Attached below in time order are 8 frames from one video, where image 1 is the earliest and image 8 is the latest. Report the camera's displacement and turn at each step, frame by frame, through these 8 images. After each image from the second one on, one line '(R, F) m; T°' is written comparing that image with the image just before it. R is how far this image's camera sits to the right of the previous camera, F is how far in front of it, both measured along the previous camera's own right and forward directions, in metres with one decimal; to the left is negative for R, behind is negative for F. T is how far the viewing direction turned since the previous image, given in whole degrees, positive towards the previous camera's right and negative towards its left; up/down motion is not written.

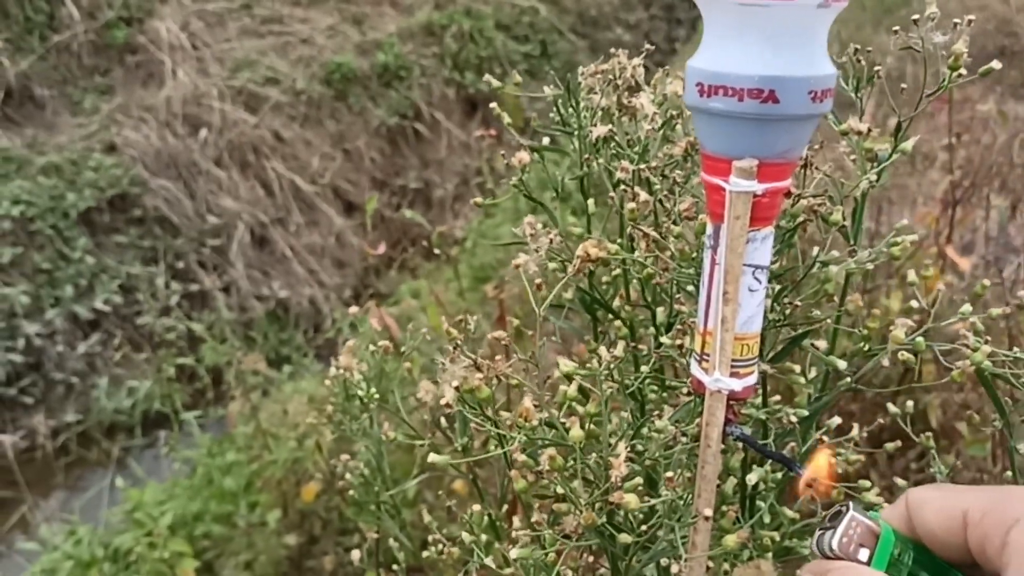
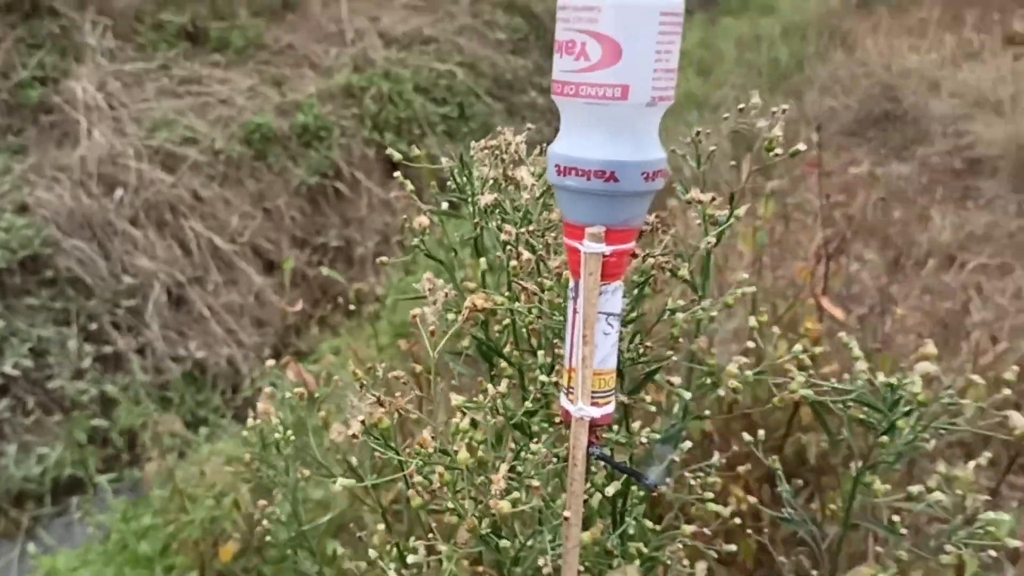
(0.0, -0.1) m; +5°
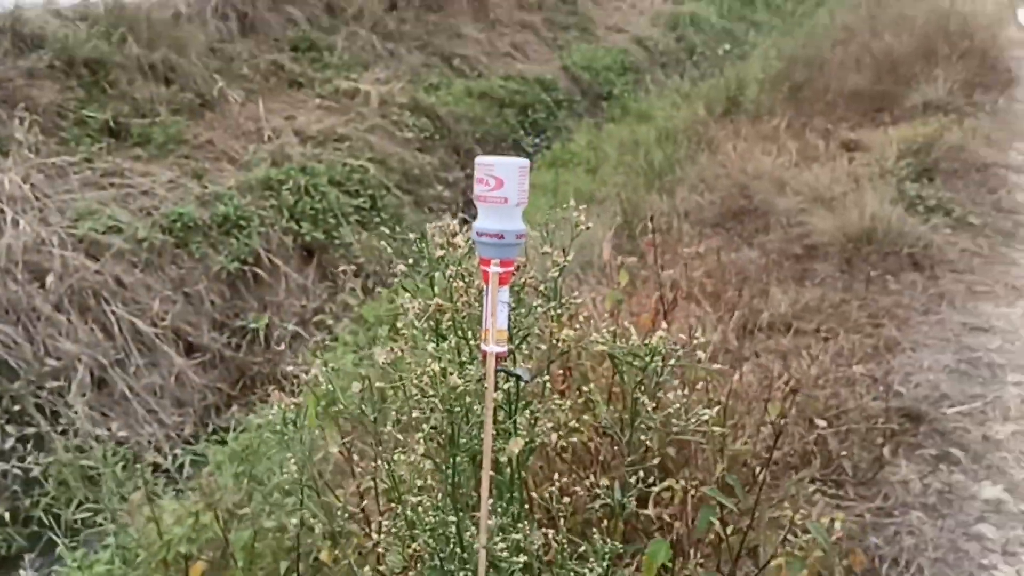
(0.0, -0.4) m; +7°
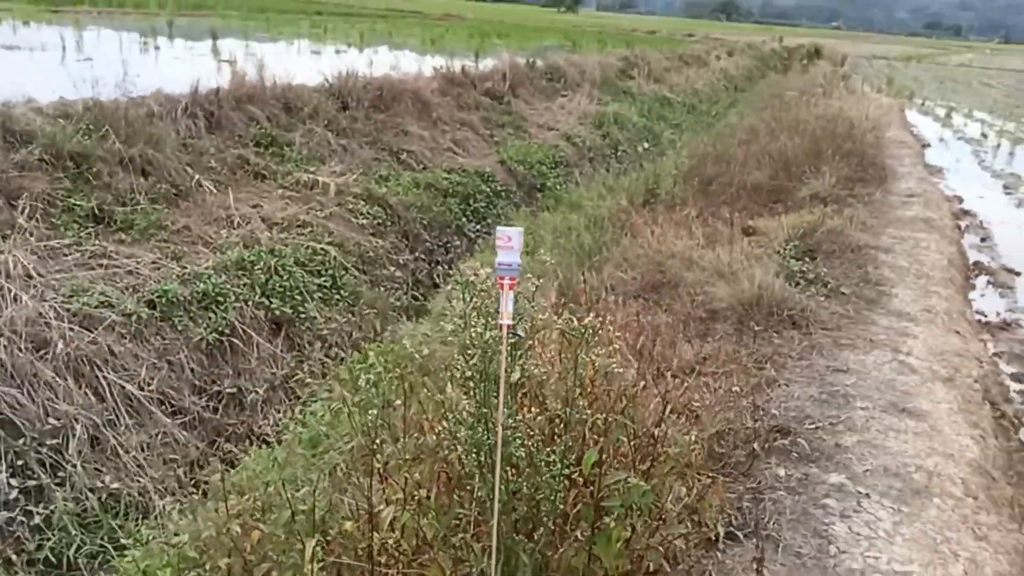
(-0.1, -0.7) m; +5°
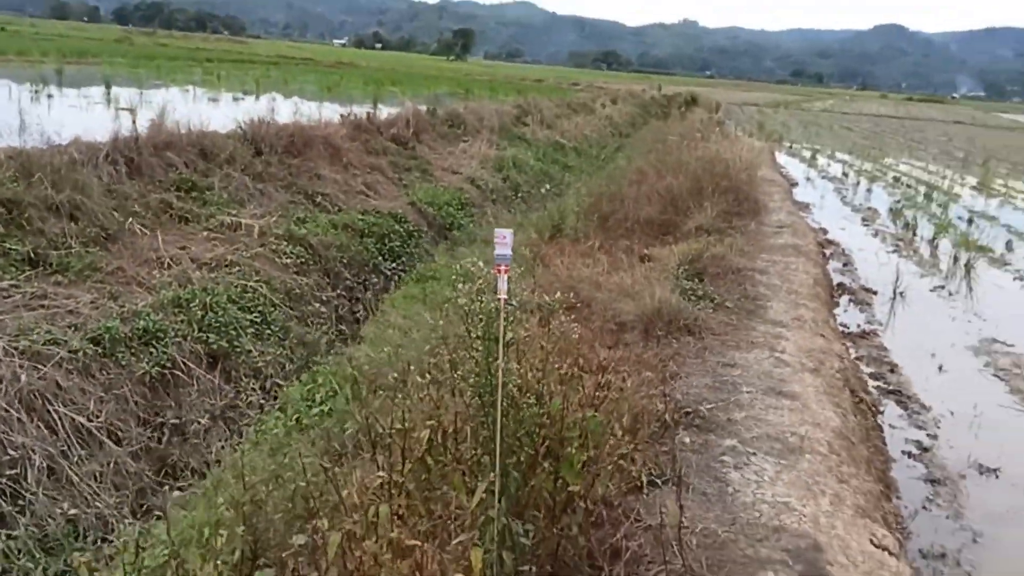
(-0.2, -0.6) m; +7°
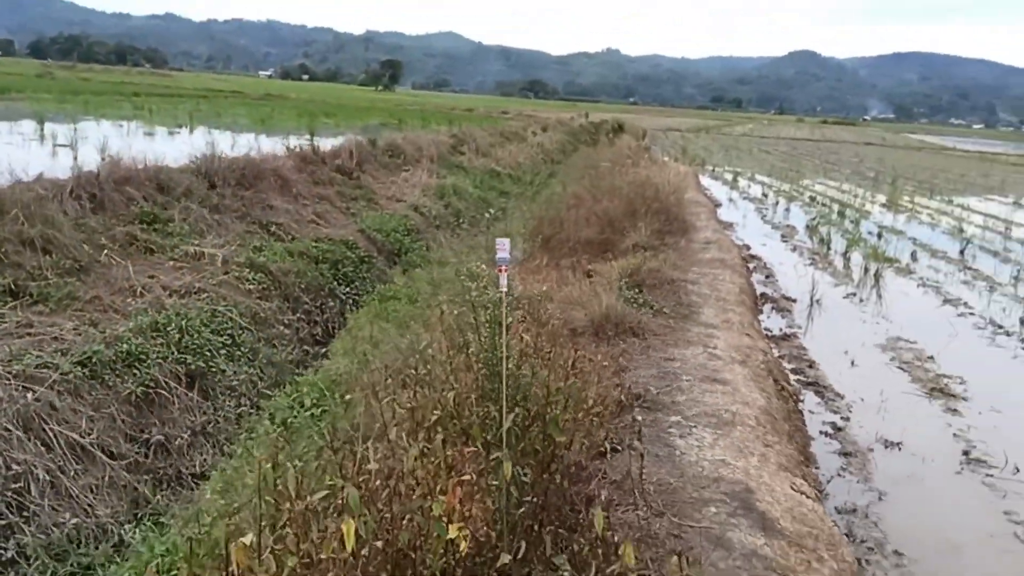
(-0.2, -0.6) m; +5°
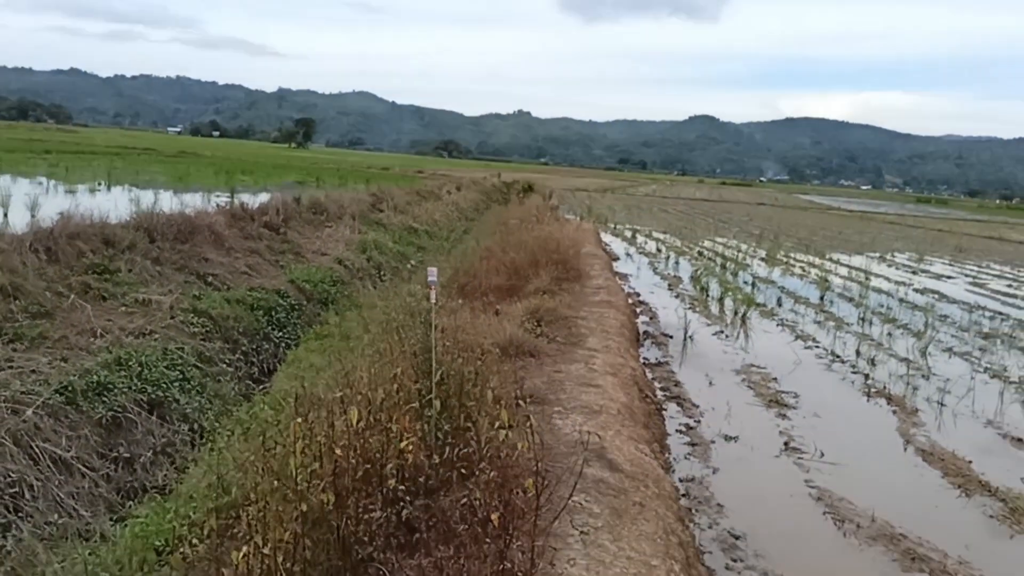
(0.0, -1.4) m; +6°
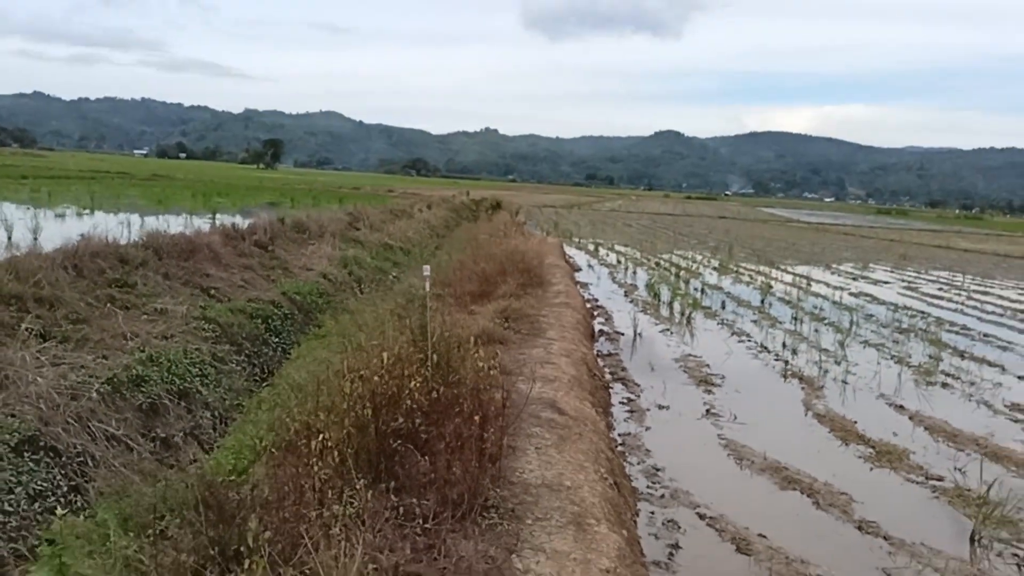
(0.0, -1.6) m; +2°
